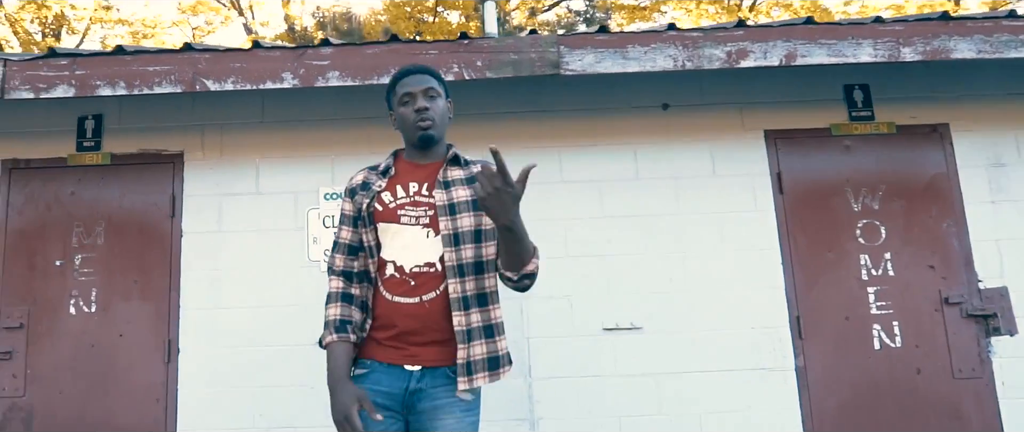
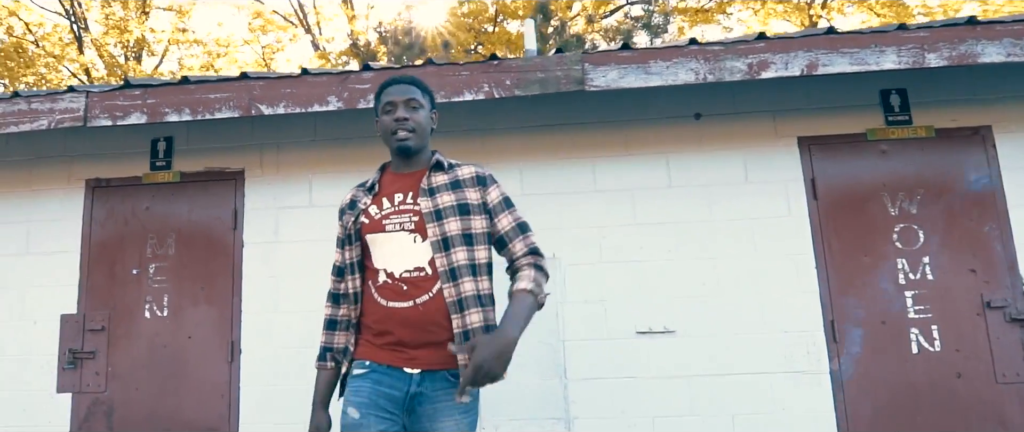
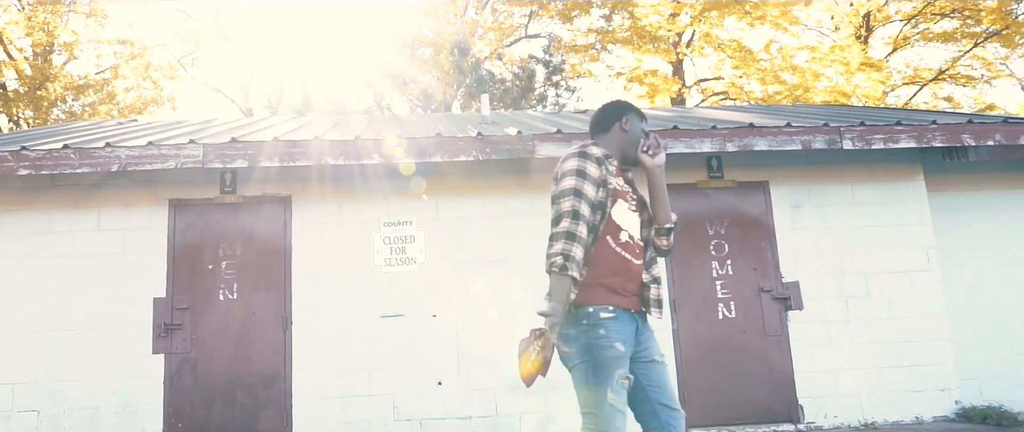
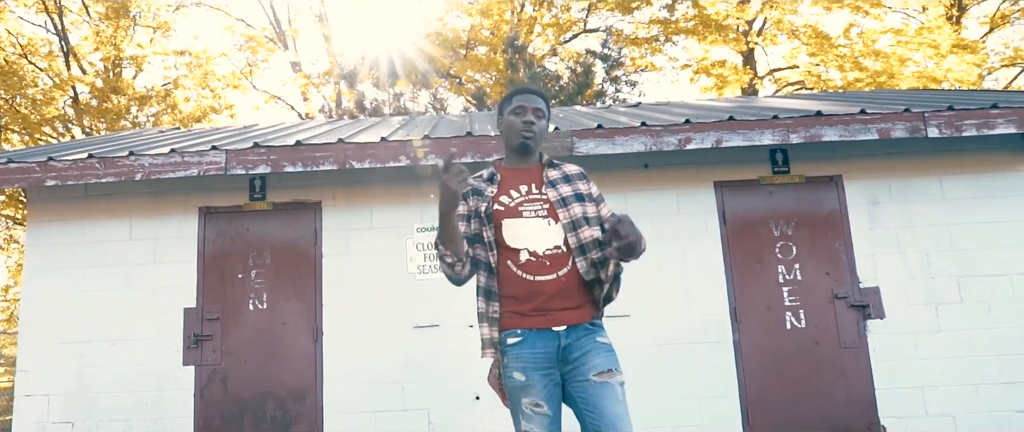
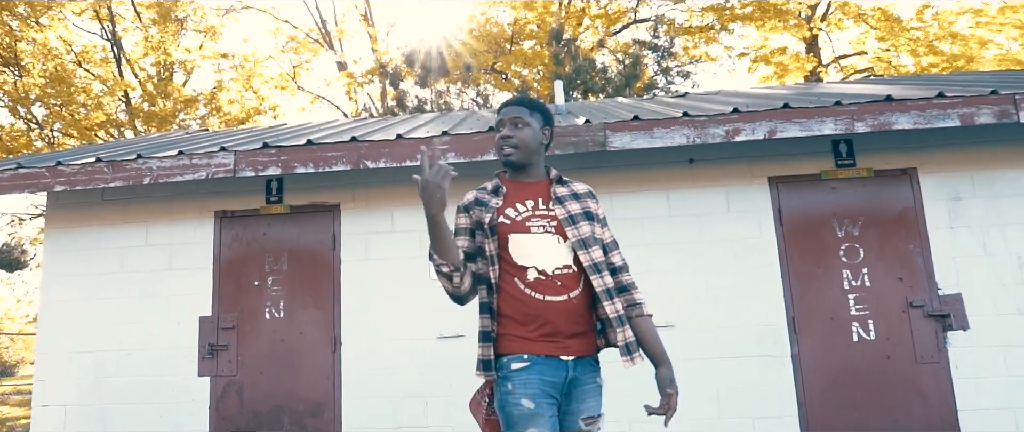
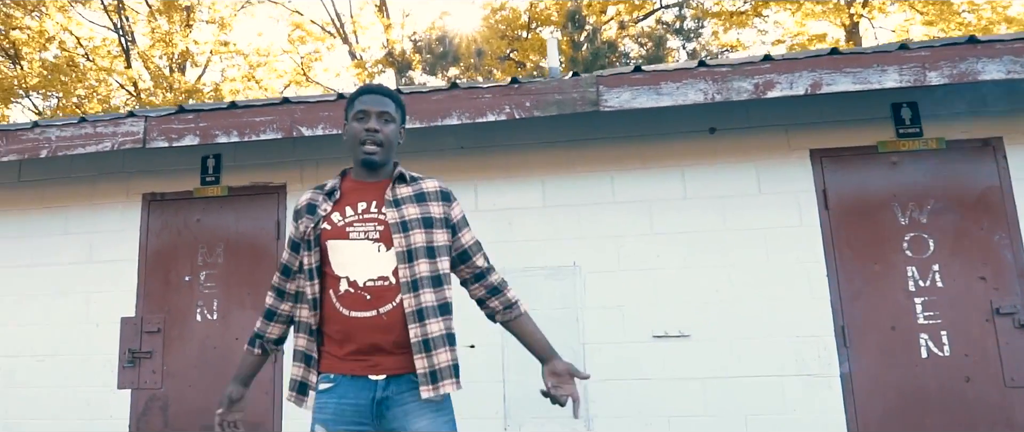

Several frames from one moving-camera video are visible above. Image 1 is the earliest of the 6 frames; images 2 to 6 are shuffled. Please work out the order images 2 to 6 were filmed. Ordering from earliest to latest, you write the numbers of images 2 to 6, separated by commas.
2, 6, 5, 4, 3
